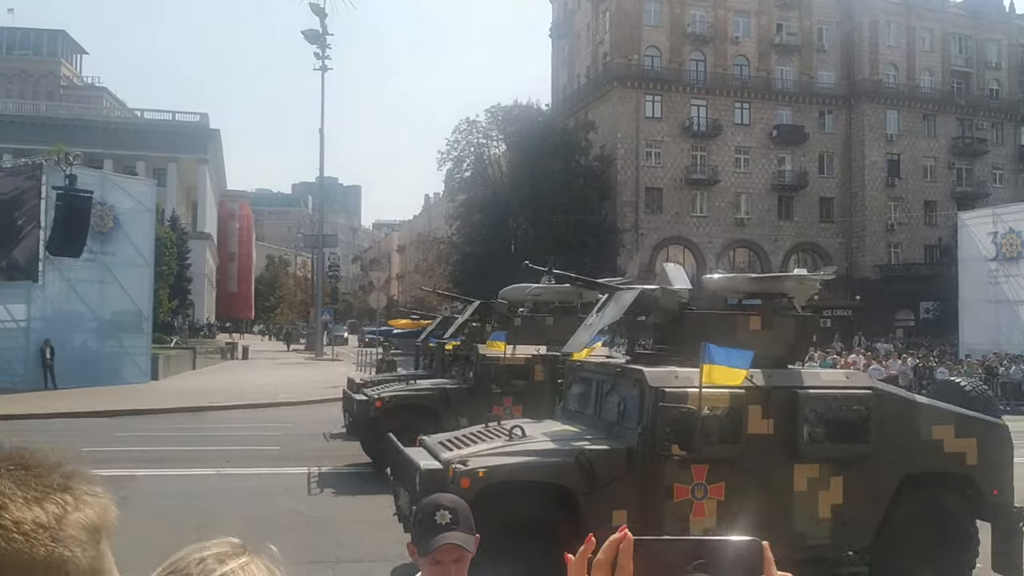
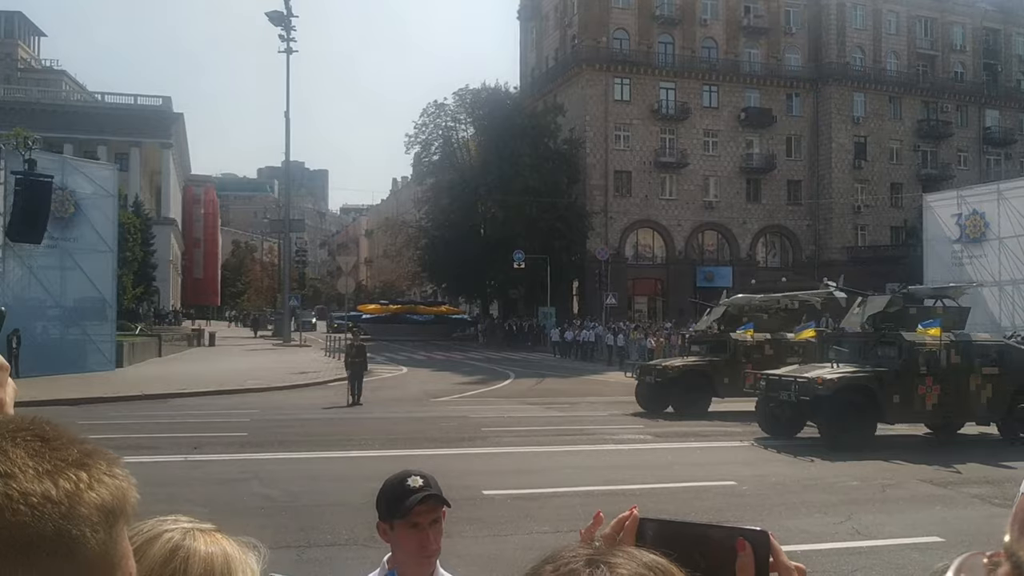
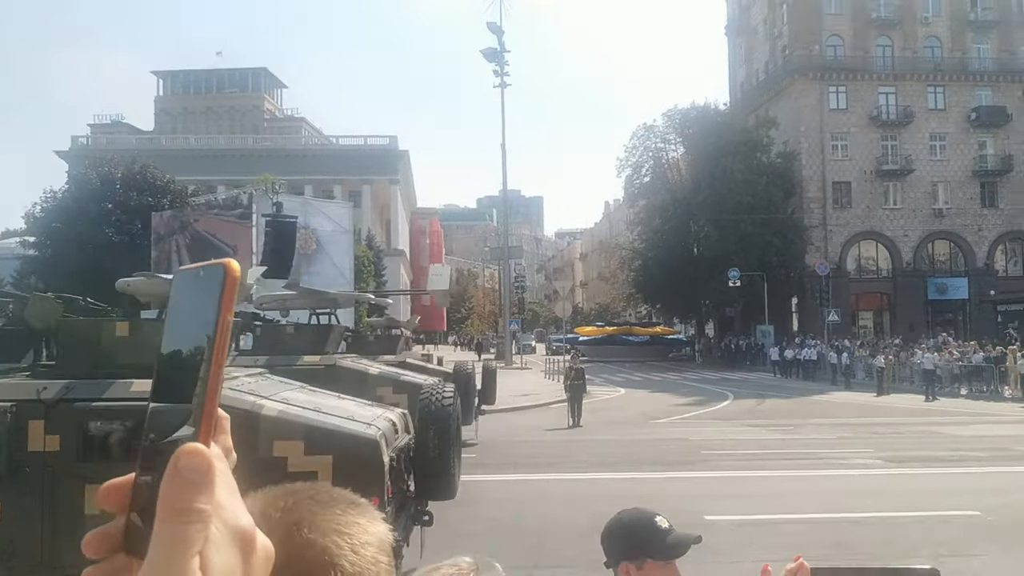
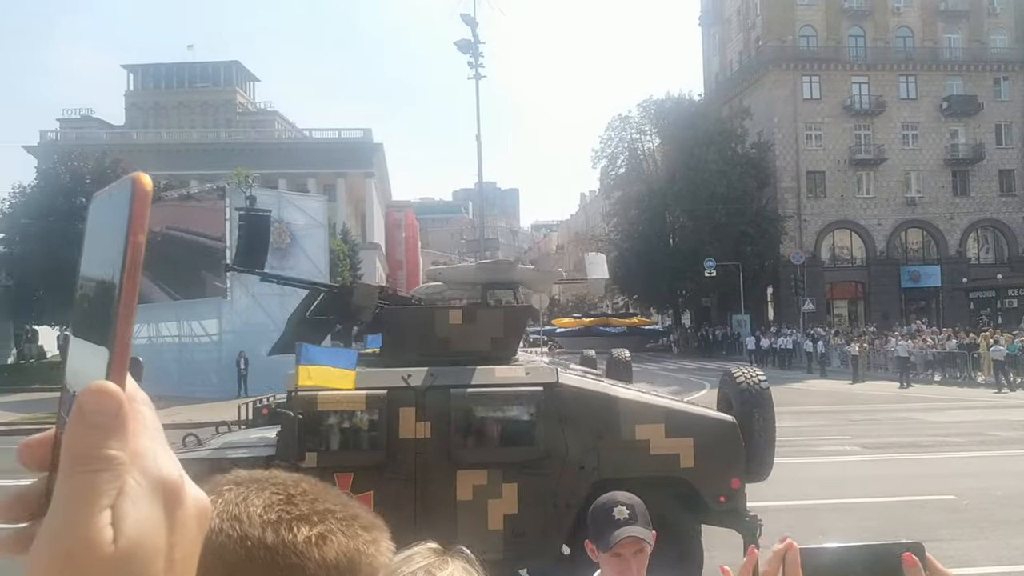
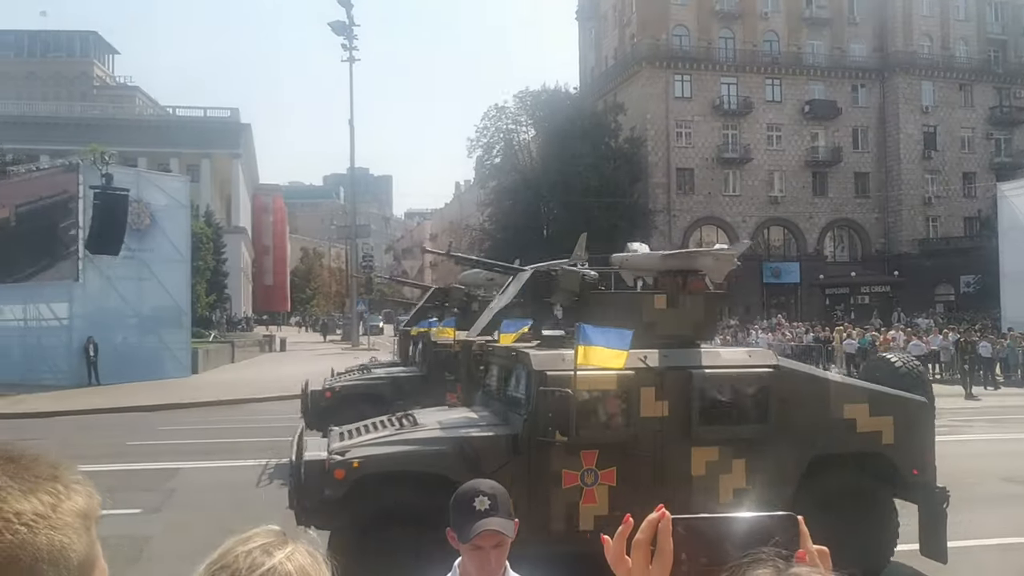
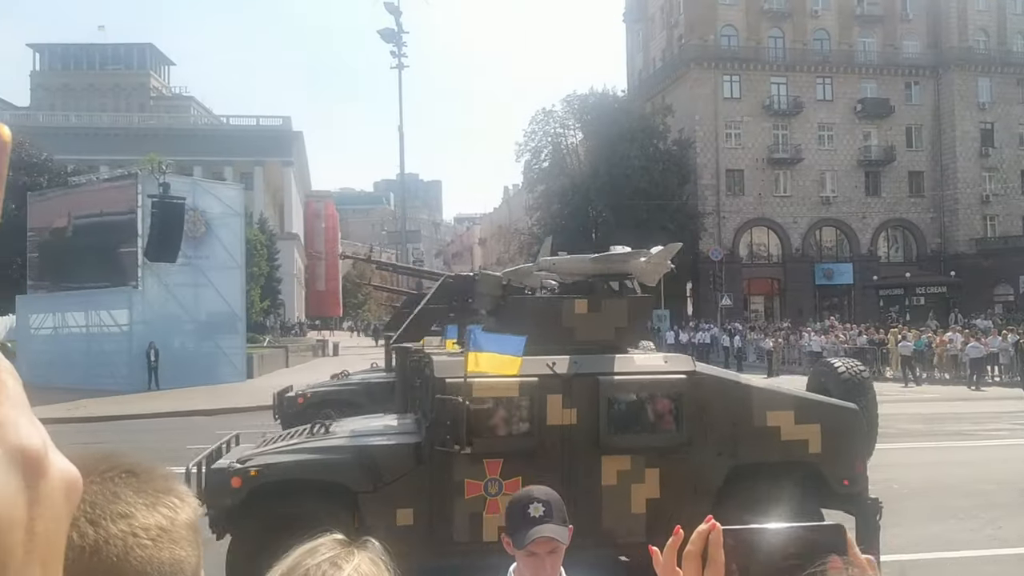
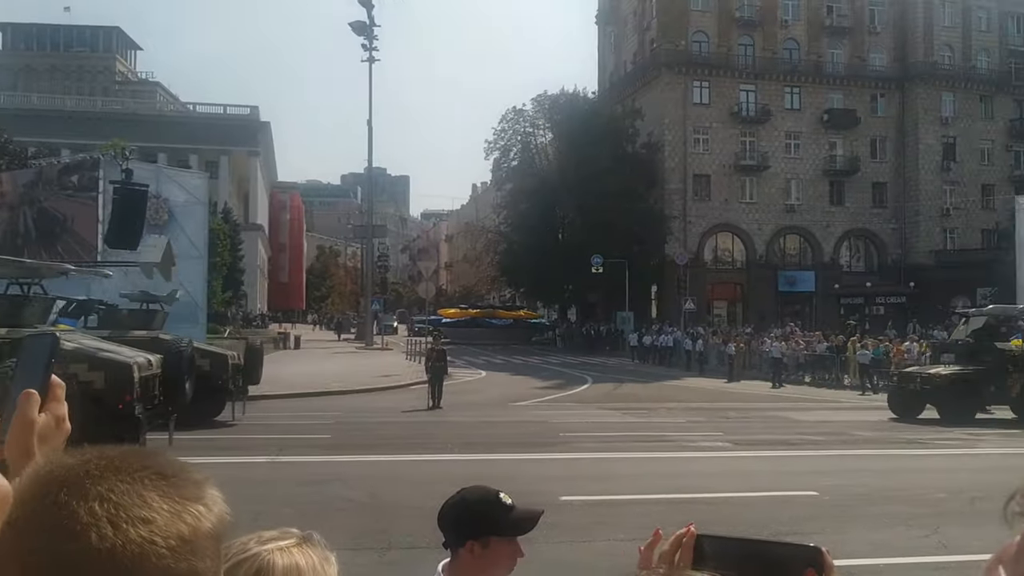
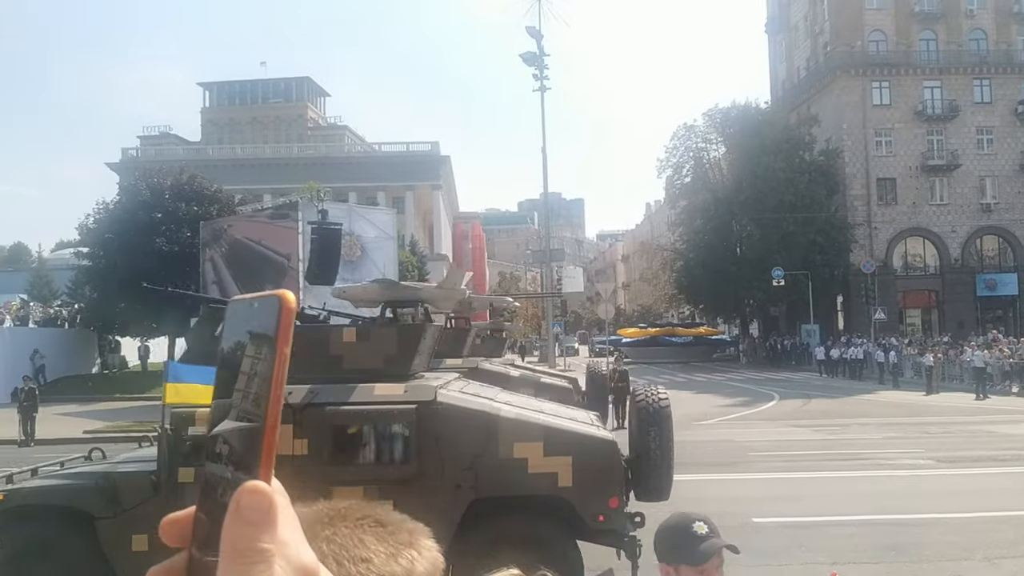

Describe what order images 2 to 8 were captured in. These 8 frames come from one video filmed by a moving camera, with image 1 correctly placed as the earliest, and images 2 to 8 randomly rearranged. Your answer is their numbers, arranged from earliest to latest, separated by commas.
5, 6, 4, 8, 3, 7, 2
